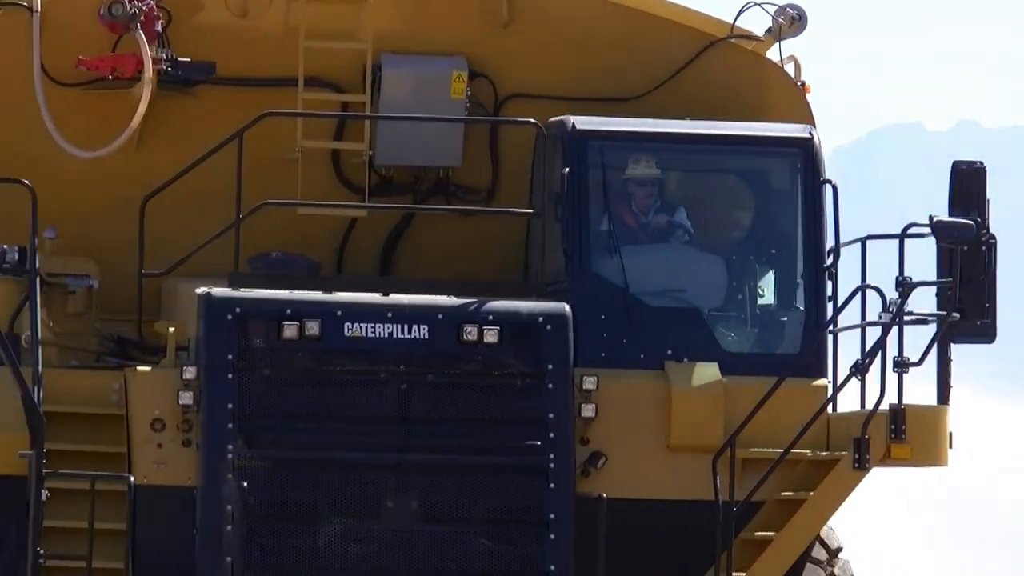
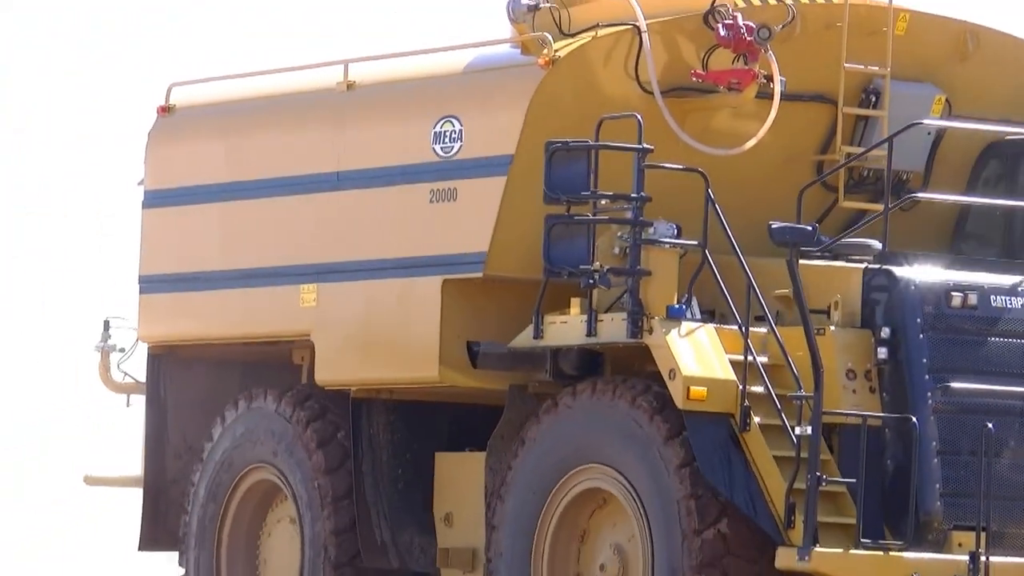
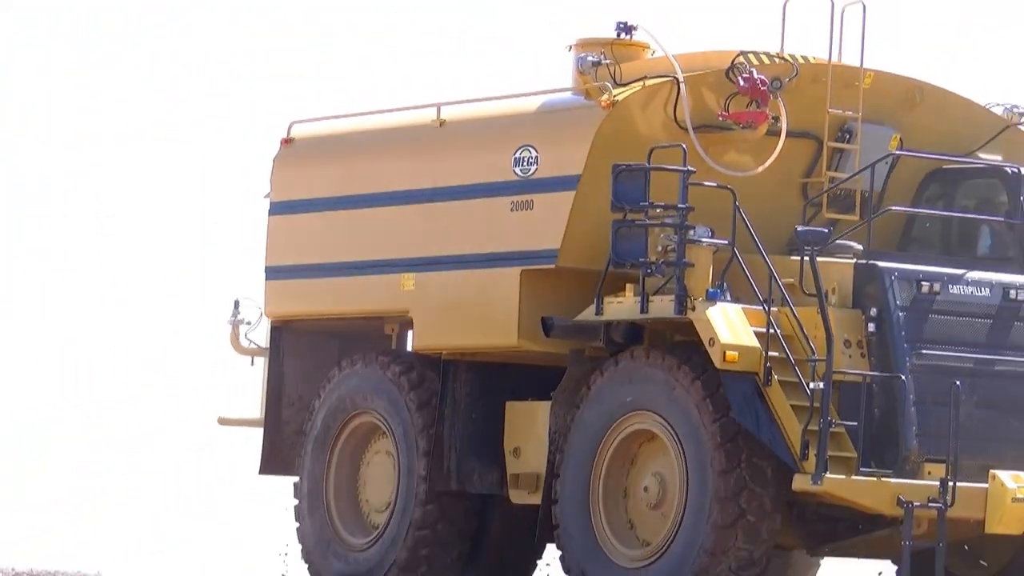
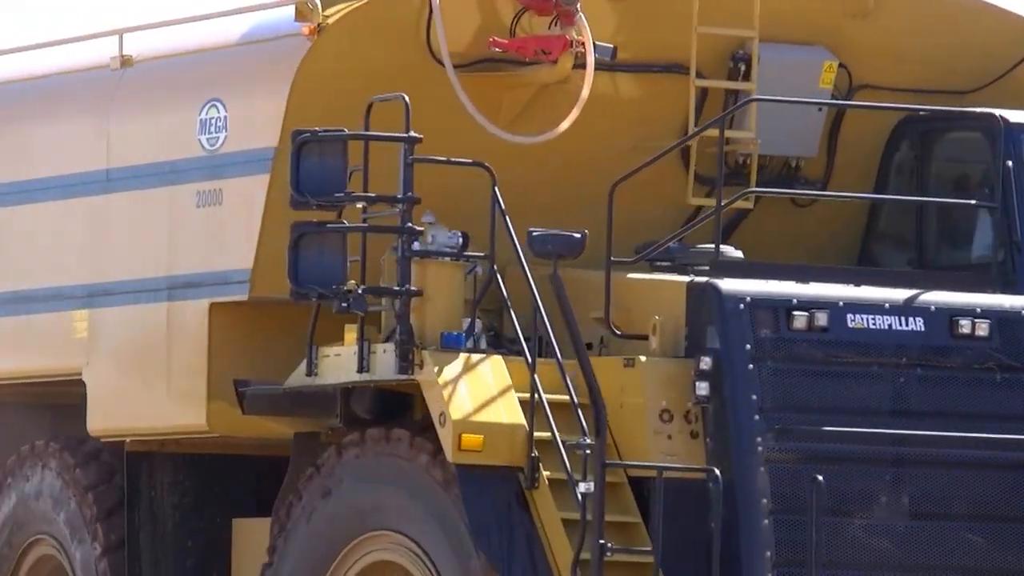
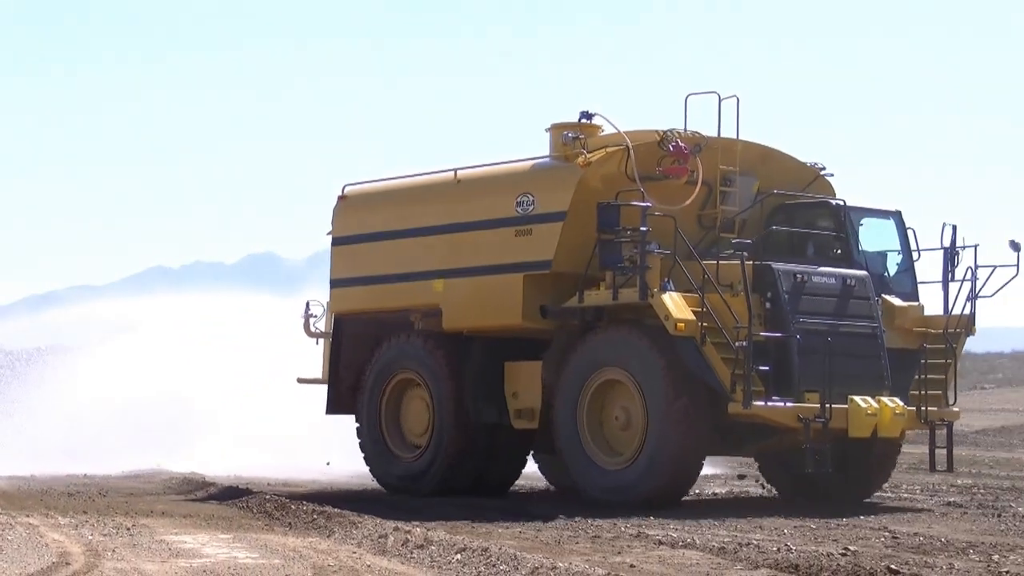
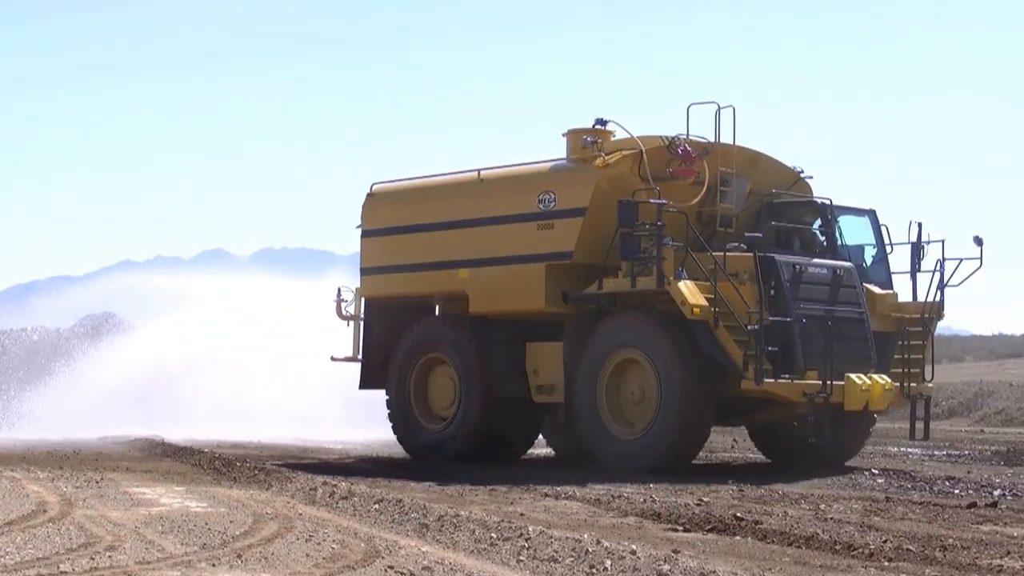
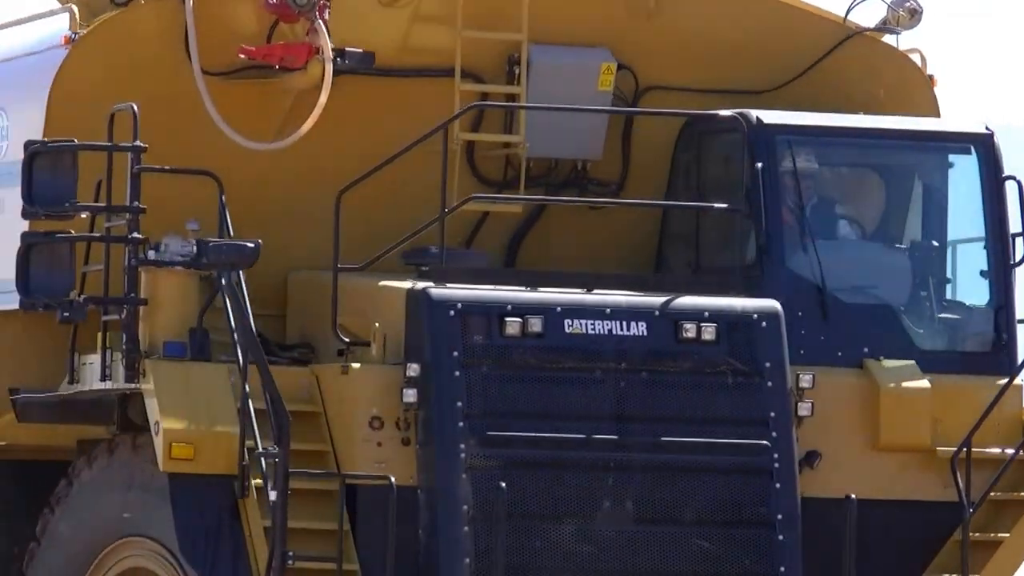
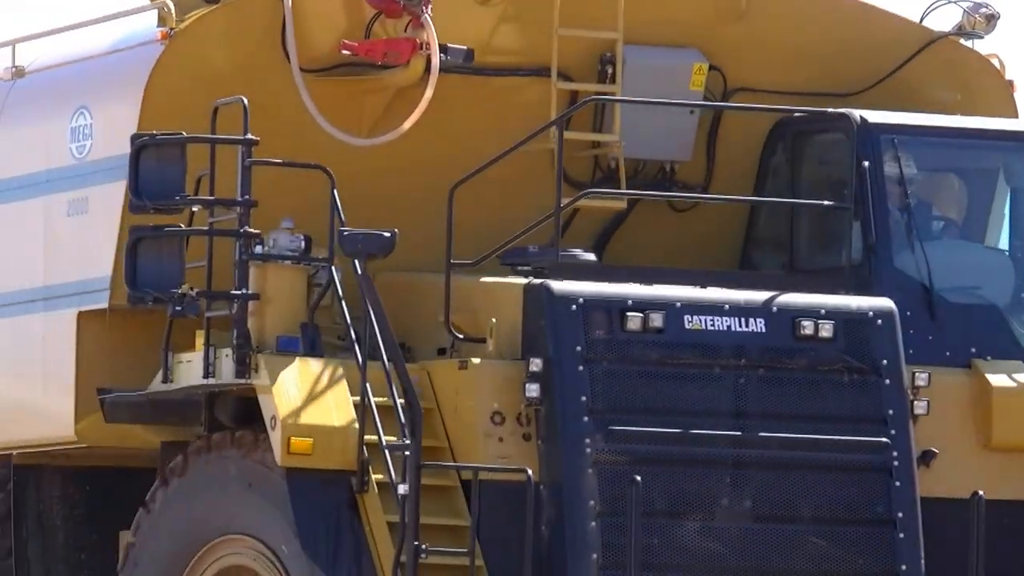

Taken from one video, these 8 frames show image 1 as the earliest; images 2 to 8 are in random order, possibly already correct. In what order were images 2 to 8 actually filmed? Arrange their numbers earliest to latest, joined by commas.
7, 8, 4, 2, 3, 5, 6
